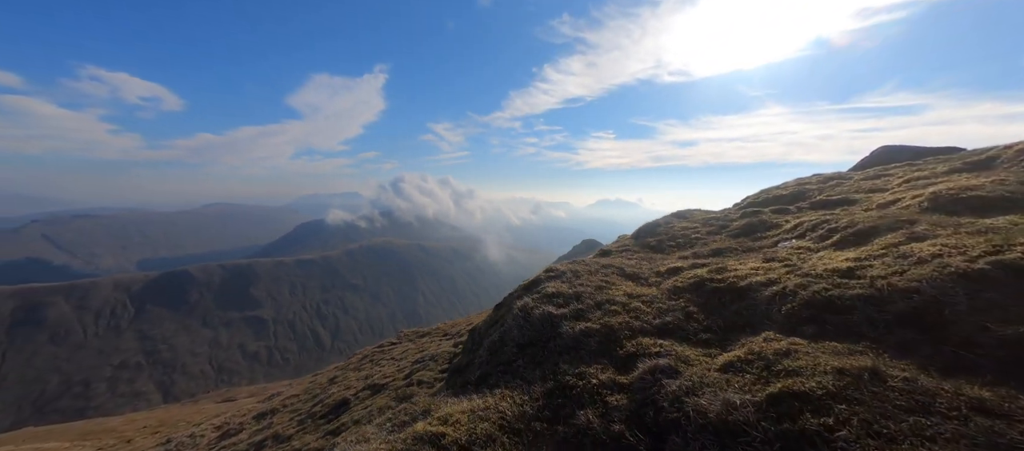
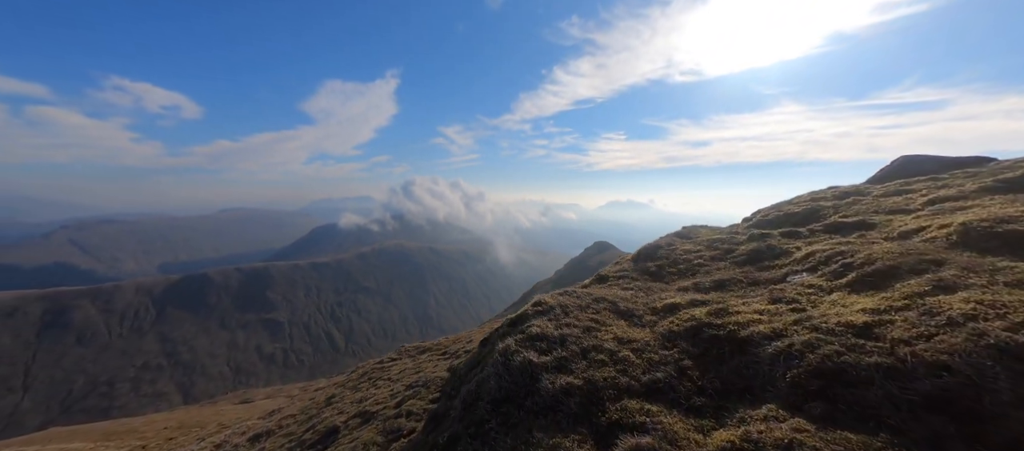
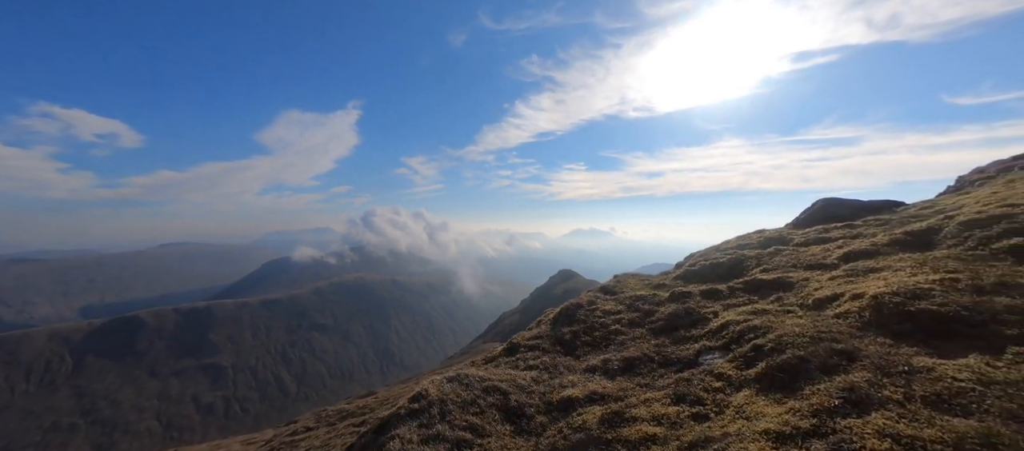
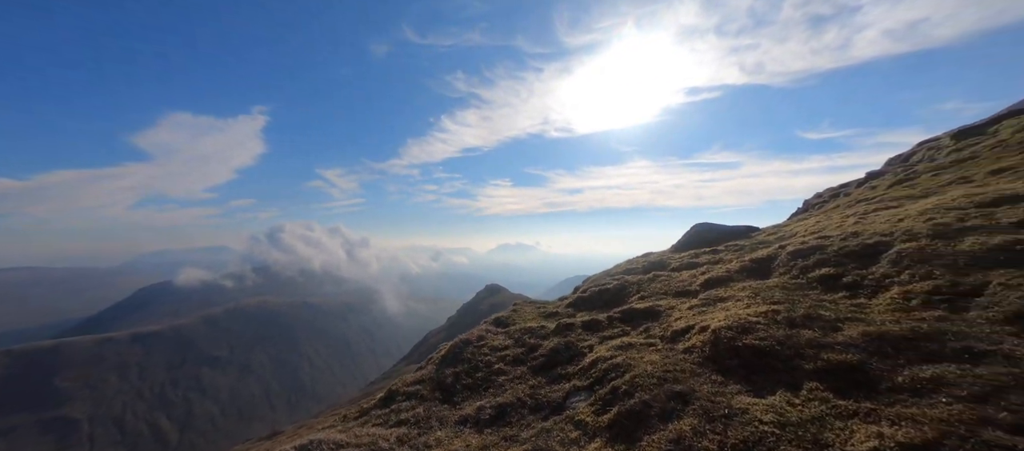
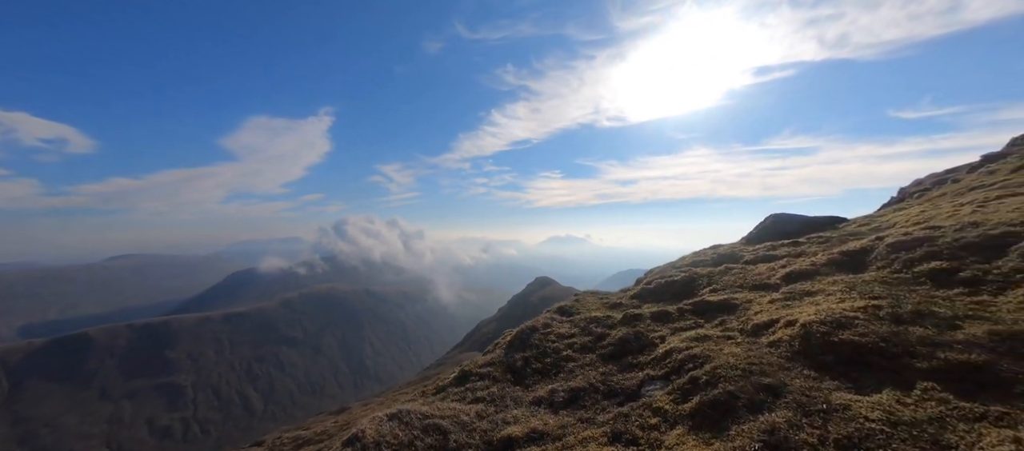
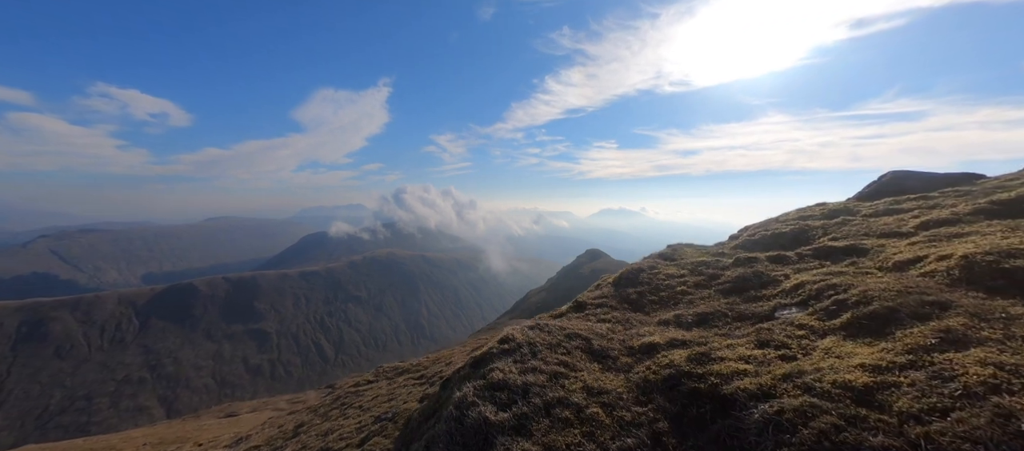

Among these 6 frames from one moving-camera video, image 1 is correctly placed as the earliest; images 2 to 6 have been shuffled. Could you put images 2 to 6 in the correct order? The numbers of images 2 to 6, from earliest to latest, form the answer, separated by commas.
2, 6, 3, 5, 4
